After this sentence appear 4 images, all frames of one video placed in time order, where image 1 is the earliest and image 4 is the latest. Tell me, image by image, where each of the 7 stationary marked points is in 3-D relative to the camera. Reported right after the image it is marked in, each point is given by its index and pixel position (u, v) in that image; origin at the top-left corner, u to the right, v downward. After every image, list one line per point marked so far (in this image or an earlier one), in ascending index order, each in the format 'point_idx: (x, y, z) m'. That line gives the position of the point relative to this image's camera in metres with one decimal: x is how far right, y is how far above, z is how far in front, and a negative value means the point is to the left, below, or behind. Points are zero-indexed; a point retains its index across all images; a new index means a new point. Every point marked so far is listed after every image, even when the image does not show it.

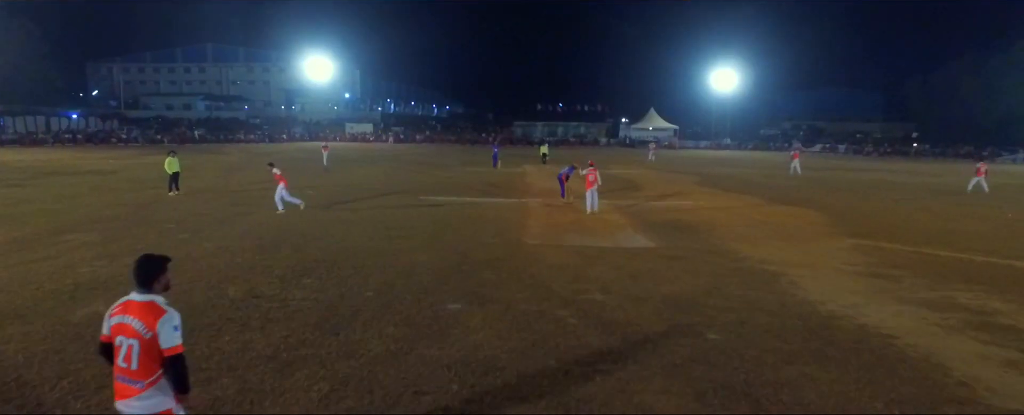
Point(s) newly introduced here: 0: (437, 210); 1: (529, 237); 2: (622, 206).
0: (-2.2, -0.1, +17.8) m
1: (+0.4, -0.7, +14.0) m
2: (+3.5, 0.0, +19.1) m
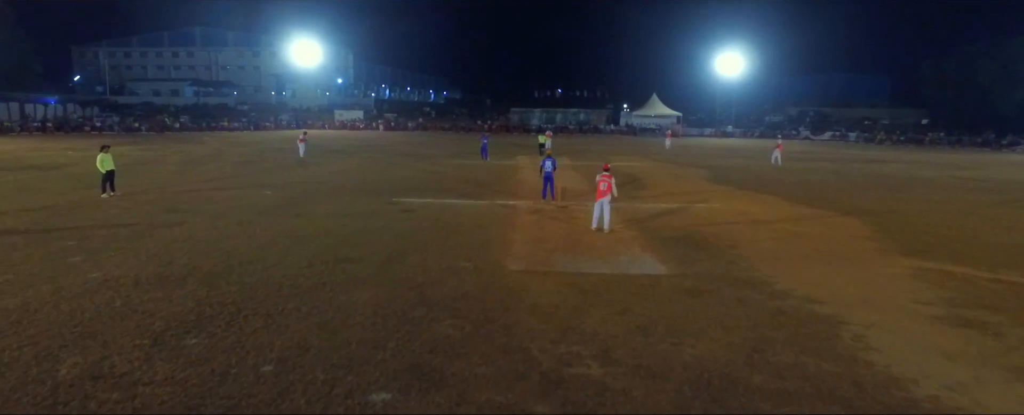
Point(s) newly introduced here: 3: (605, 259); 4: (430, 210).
0: (-2.6, -0.3, +15.0) m
1: (0.0, -1.0, +11.3) m
2: (+3.1, -0.2, +16.3) m
3: (+1.7, -1.0, +11.4) m
4: (-2.2, -0.1, +16.4) m
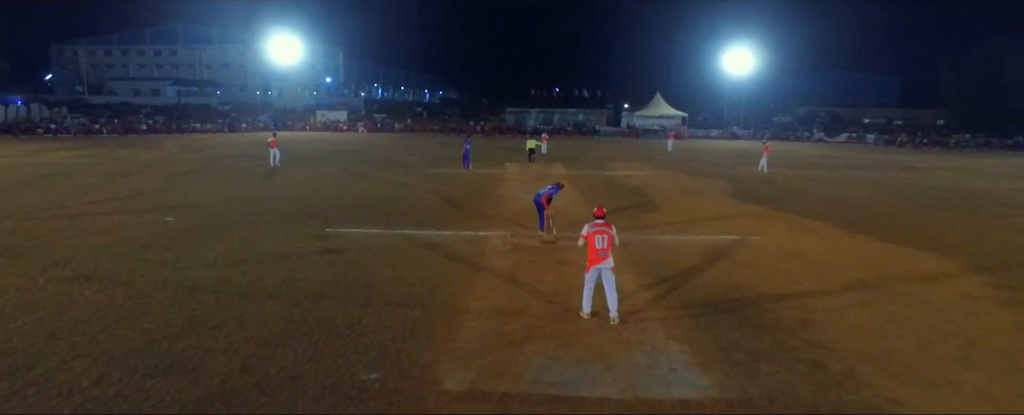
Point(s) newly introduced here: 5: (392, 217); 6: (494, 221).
0: (-3.3, -1.1, +10.5) m
1: (-0.7, -1.7, +6.7) m
2: (+2.4, -0.9, +11.8) m
3: (+1.1, -1.7, +6.9) m
4: (-2.8, -0.9, +11.9) m
5: (-3.2, -0.3, +16.1) m
6: (-0.5, -0.3, +15.9) m
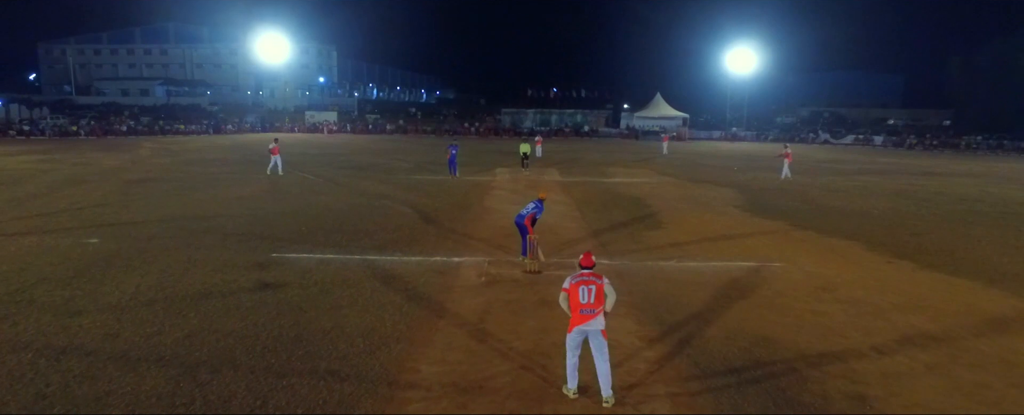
0: (-3.7, -1.5, +8.4) m
1: (-1.1, -2.2, +4.6) m
2: (+2.0, -1.4, +9.7) m
3: (+0.7, -2.2, +4.8) m
4: (-3.3, -1.3, +9.8) m
5: (-3.6, -0.7, +14.0) m
6: (-1.0, -0.8, +13.7) m
